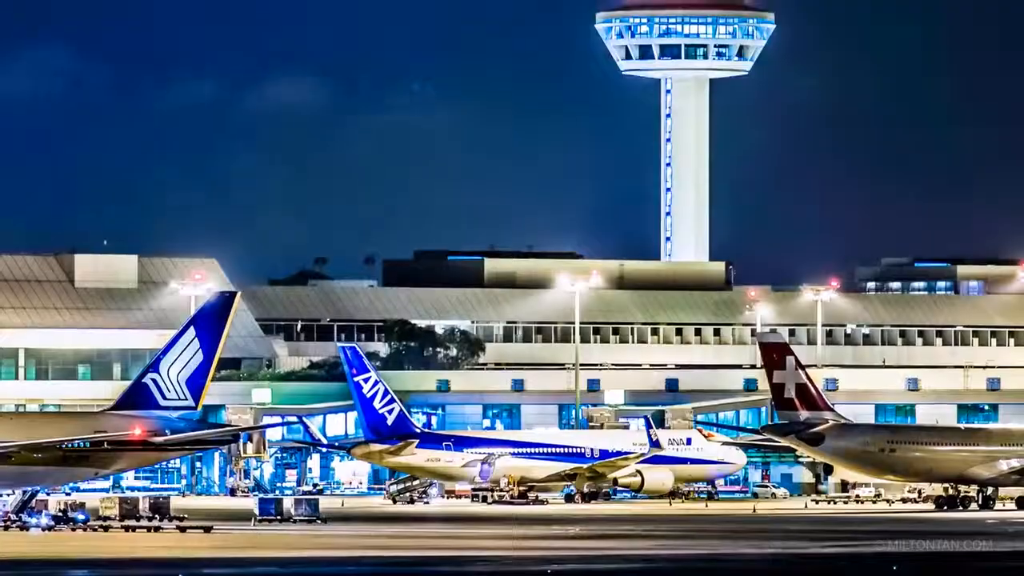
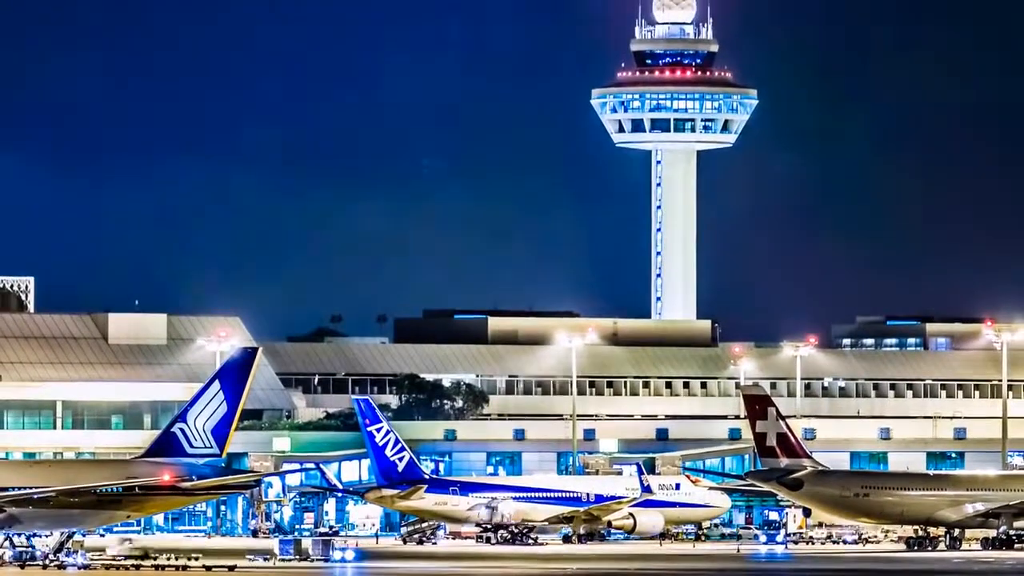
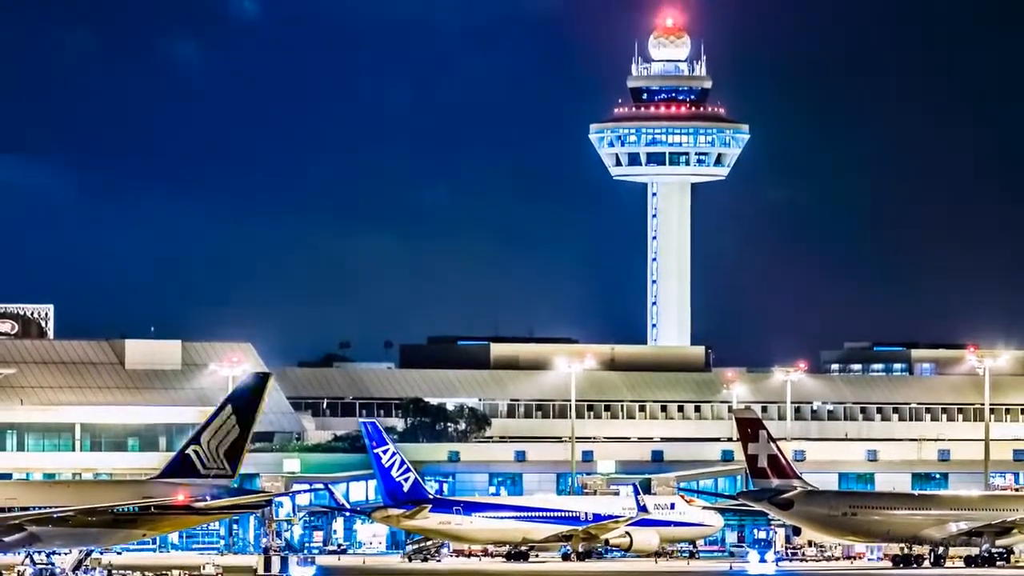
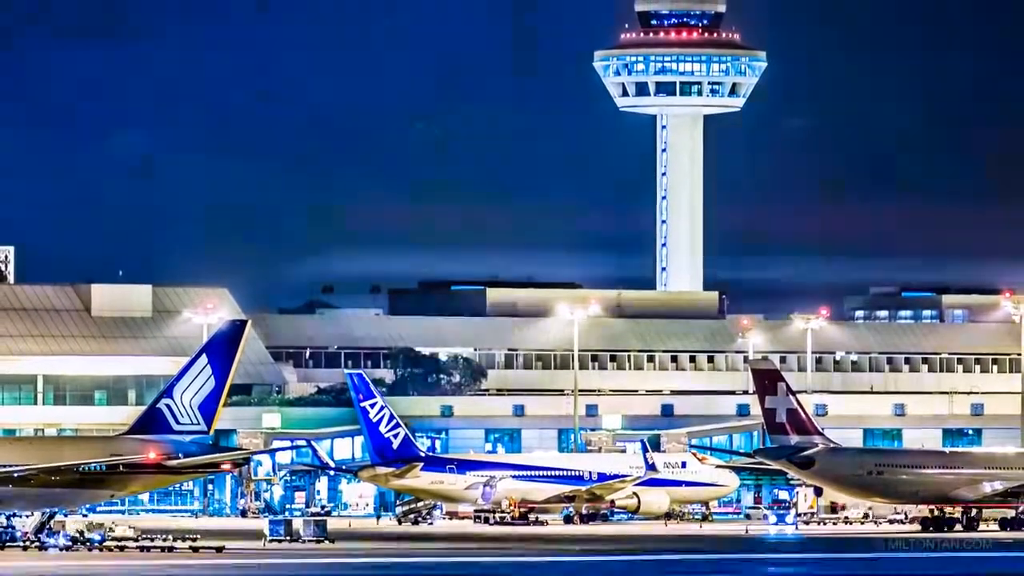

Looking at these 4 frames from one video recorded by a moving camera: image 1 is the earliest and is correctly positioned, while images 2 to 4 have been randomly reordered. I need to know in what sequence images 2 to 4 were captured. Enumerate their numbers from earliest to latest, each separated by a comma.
4, 2, 3
